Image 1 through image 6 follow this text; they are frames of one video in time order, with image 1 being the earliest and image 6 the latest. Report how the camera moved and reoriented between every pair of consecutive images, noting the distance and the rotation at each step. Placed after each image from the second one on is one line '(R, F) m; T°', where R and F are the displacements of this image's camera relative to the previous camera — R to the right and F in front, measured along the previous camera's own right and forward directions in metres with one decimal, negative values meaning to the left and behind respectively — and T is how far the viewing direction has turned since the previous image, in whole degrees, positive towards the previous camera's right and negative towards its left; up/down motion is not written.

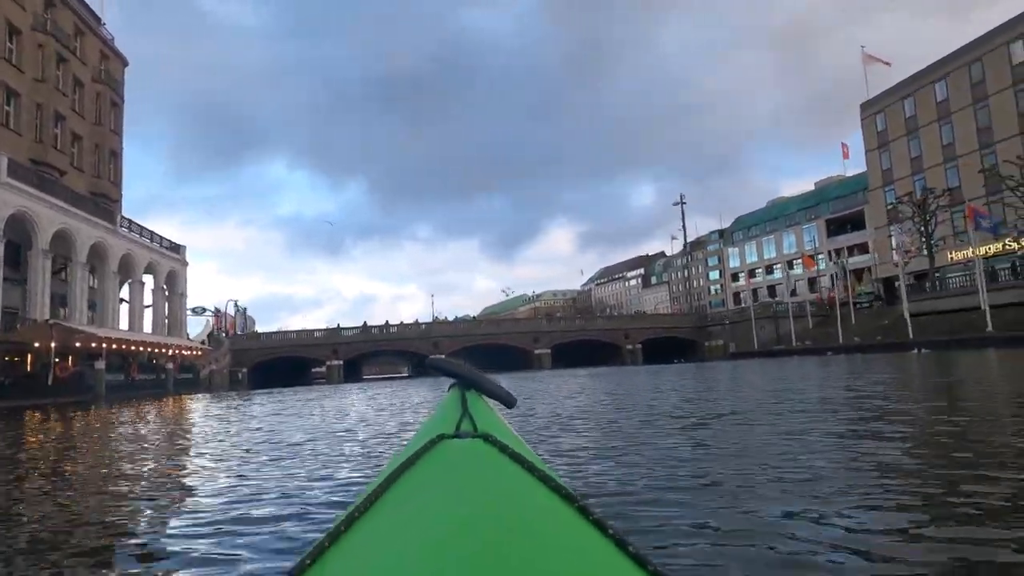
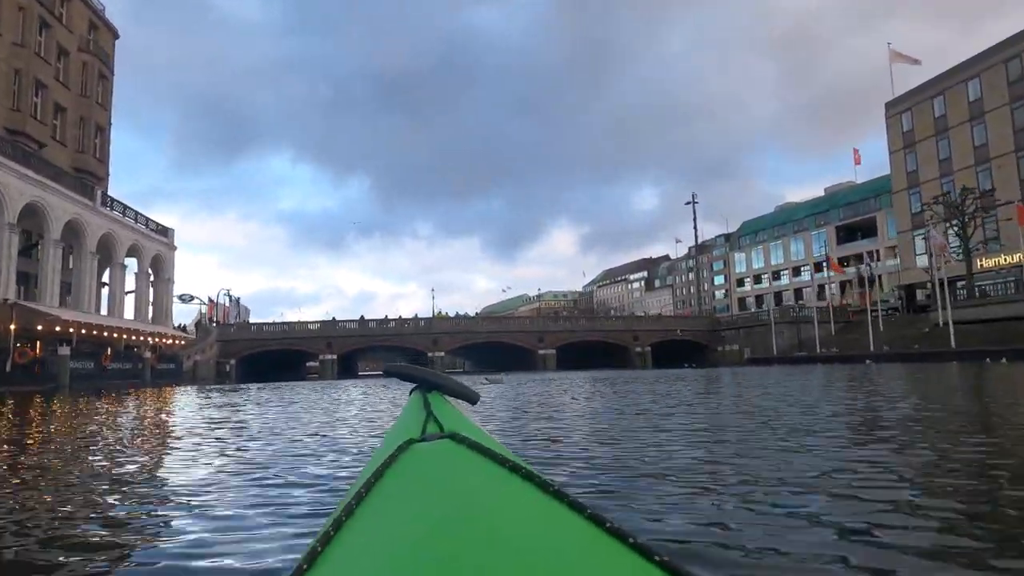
(-0.2, +1.3) m; 0°
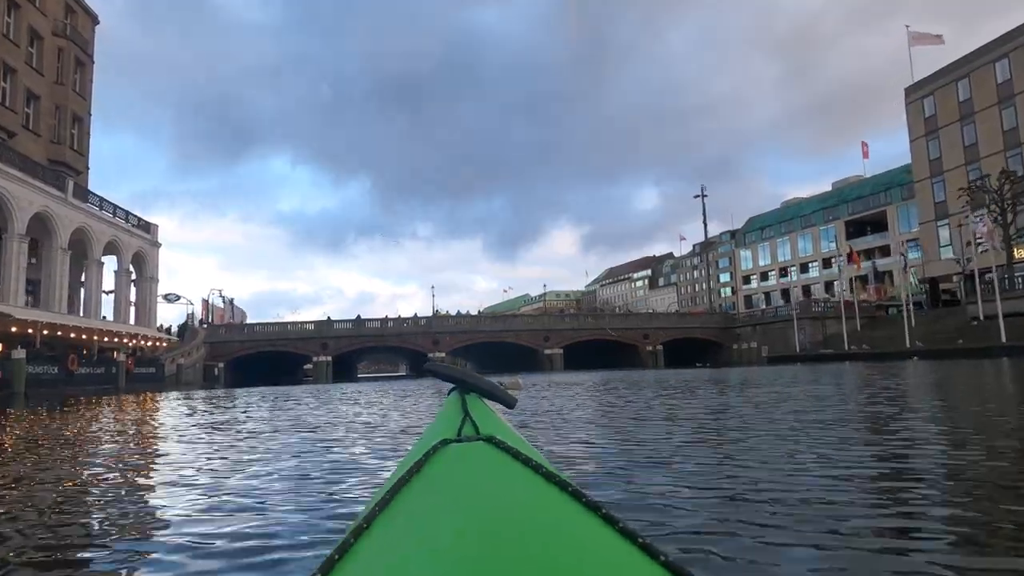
(-0.1, +1.3) m; 0°
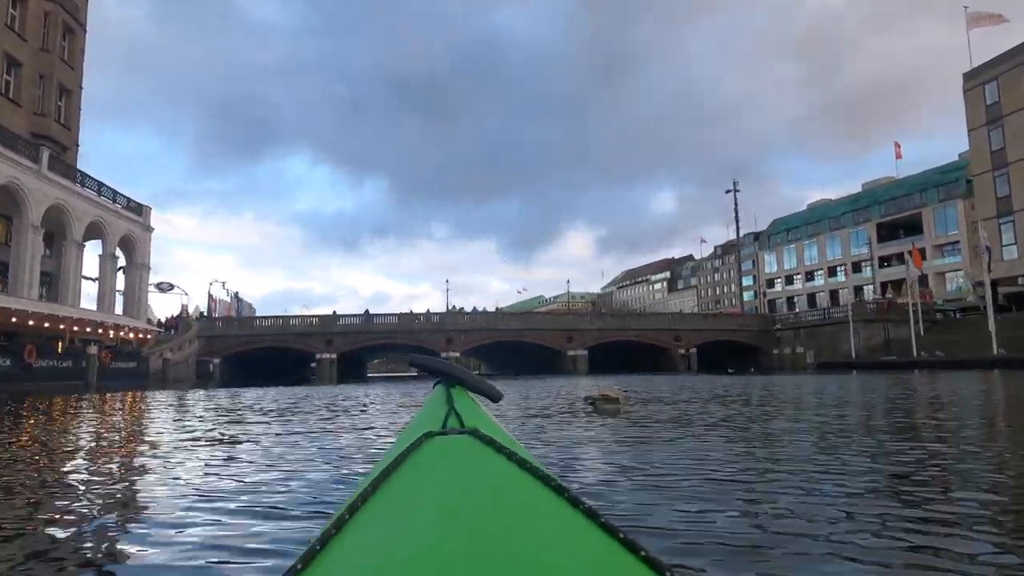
(-0.3, +1.9) m; -1°
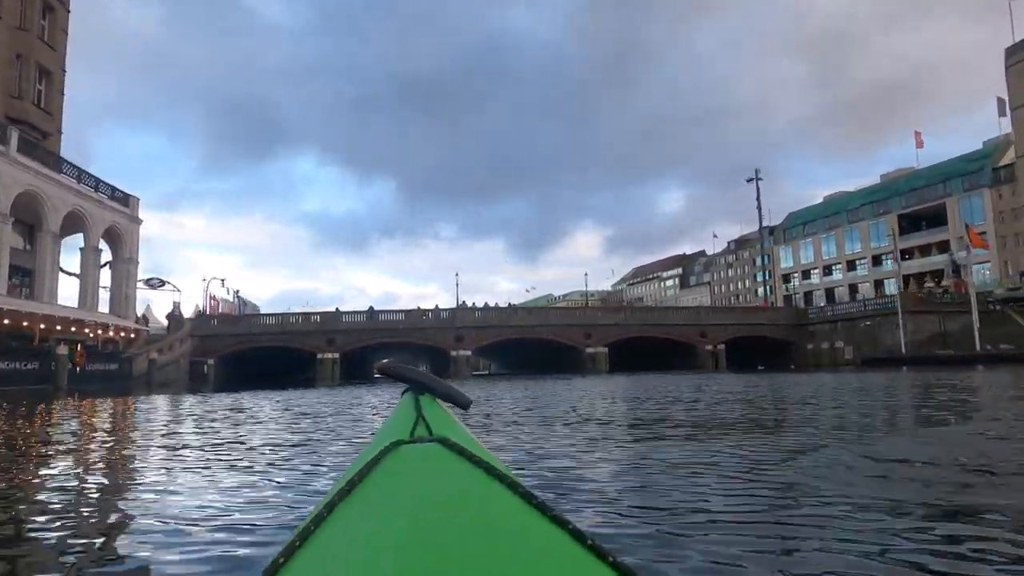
(-0.2, +1.4) m; -1°
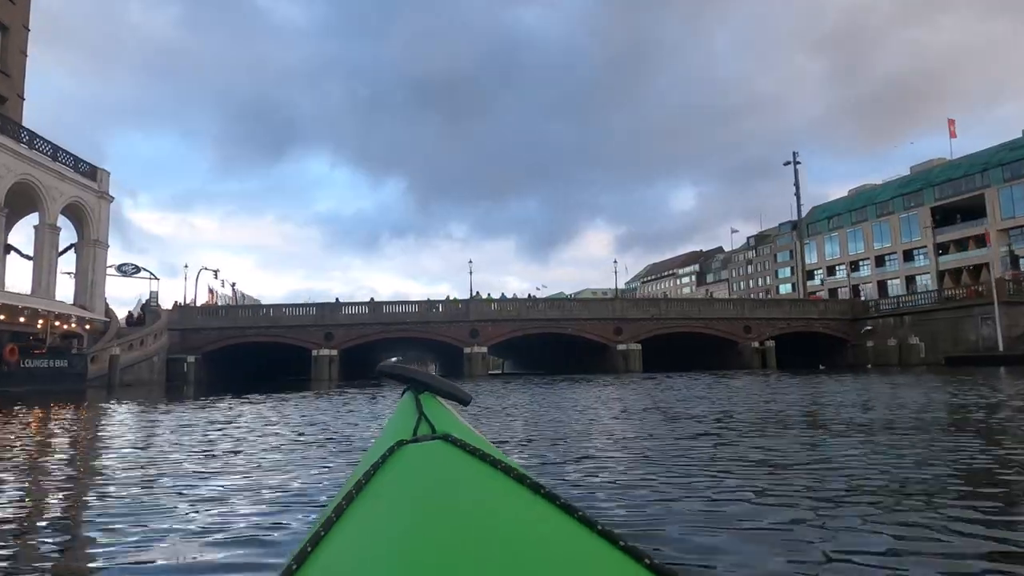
(-0.3, +2.4) m; -1°
